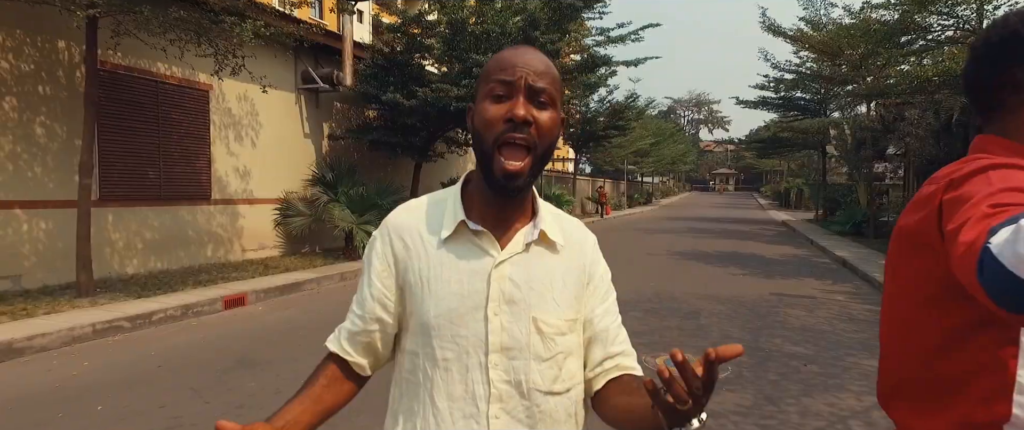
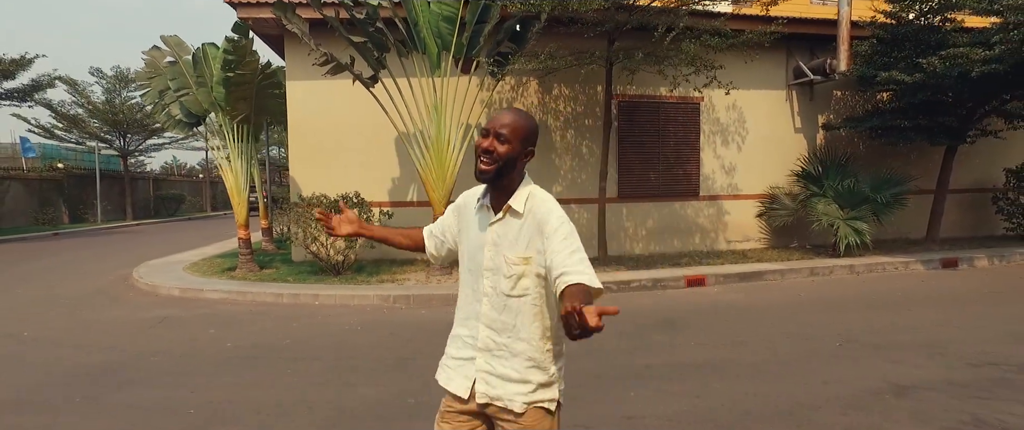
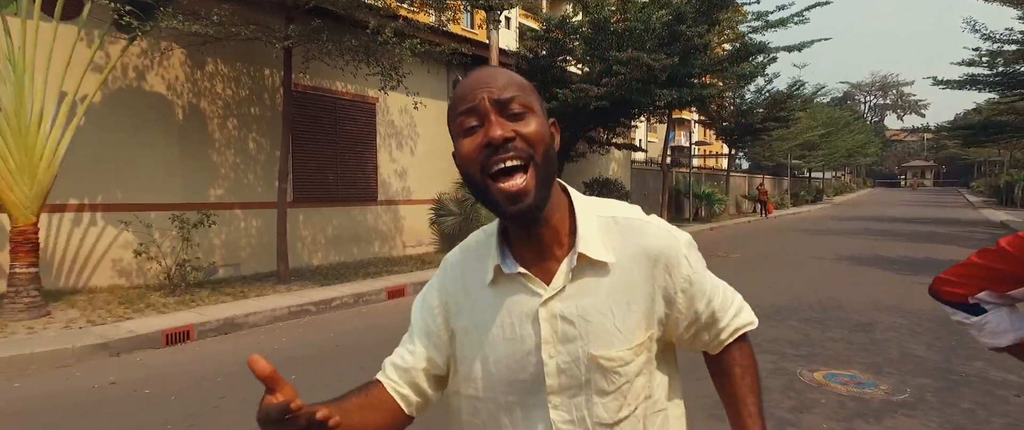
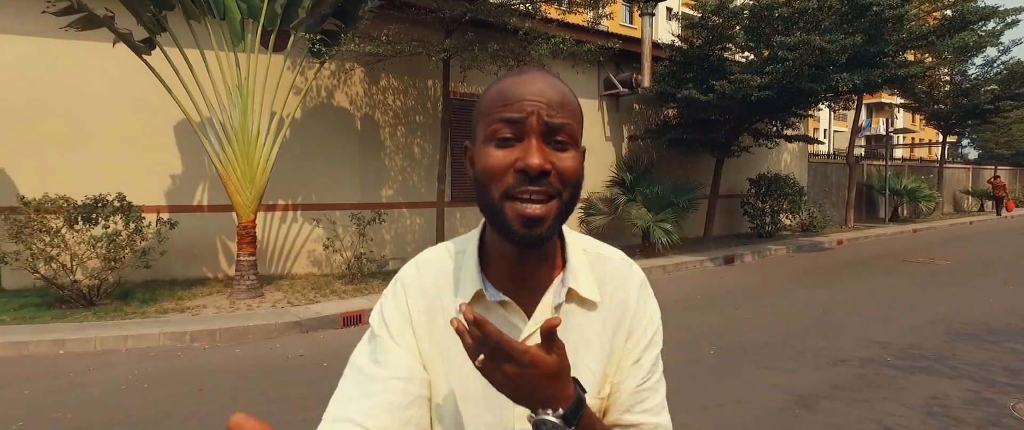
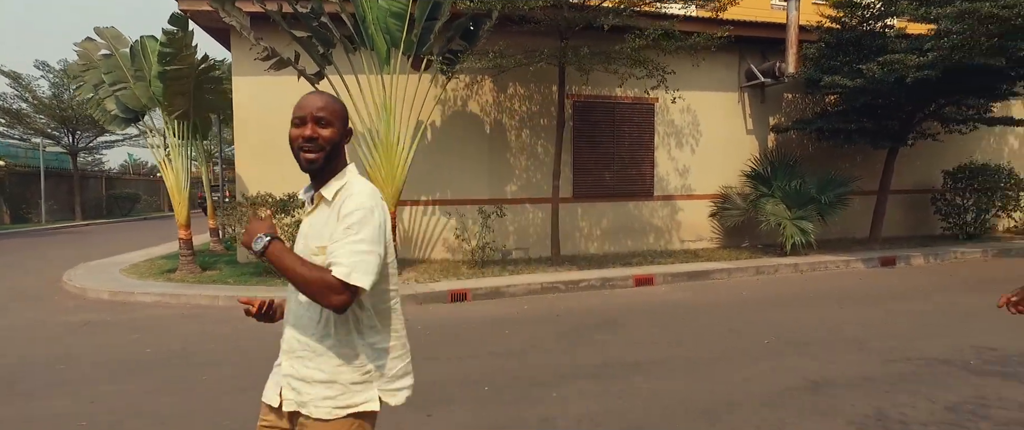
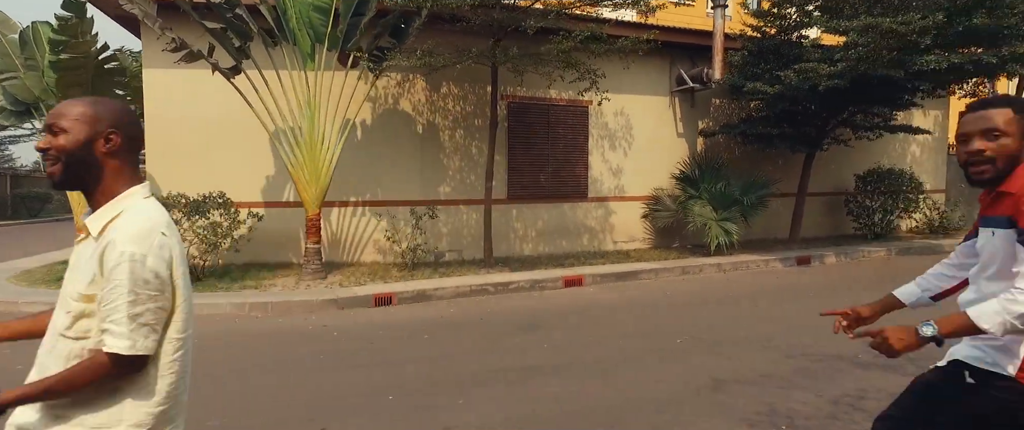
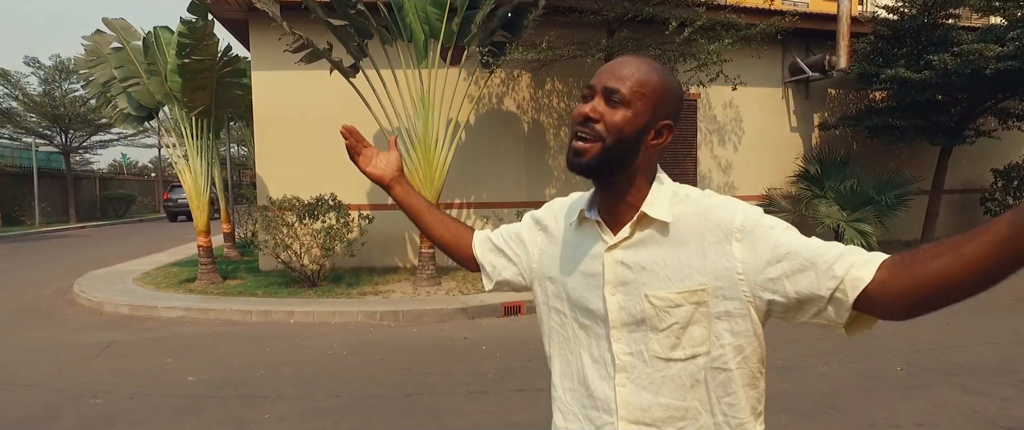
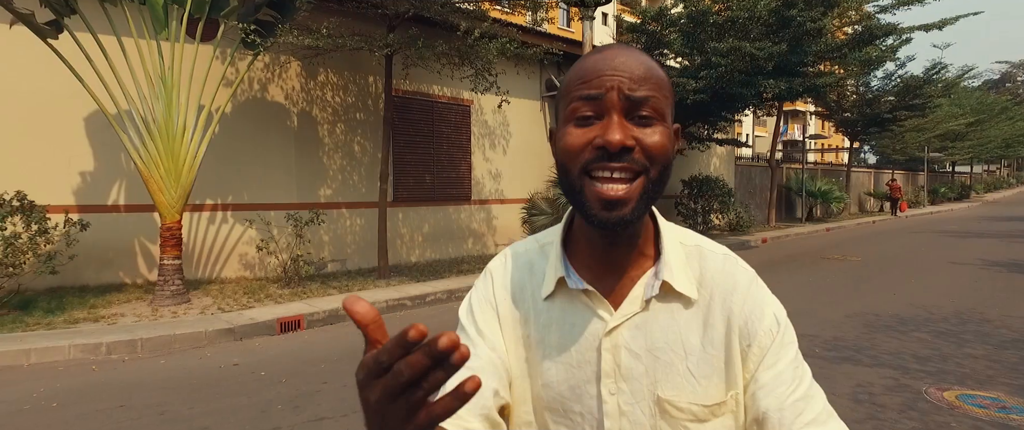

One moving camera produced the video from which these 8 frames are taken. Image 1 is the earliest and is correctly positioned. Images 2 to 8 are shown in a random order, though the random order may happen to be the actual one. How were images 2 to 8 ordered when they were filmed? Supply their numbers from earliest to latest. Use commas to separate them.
3, 8, 4, 7, 2, 5, 6
